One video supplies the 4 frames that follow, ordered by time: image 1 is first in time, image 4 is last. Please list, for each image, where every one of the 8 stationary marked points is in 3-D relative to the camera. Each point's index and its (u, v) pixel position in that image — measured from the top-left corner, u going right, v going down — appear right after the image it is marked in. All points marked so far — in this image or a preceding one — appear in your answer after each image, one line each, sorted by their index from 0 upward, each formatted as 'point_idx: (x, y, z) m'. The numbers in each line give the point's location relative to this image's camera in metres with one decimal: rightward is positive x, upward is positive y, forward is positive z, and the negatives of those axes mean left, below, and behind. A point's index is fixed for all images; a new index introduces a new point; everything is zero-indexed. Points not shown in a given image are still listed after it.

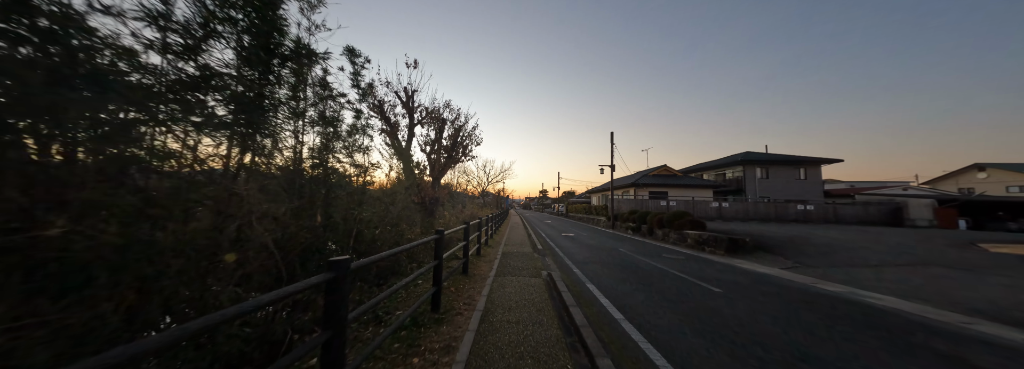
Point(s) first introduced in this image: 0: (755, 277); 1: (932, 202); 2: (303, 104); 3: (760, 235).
0: (+6.2, -2.4, +6.4) m
1: (+29.7, -1.2, +17.6) m
2: (-3.7, +1.4, +4.4) m
3: (+9.9, -2.0, +9.9) m
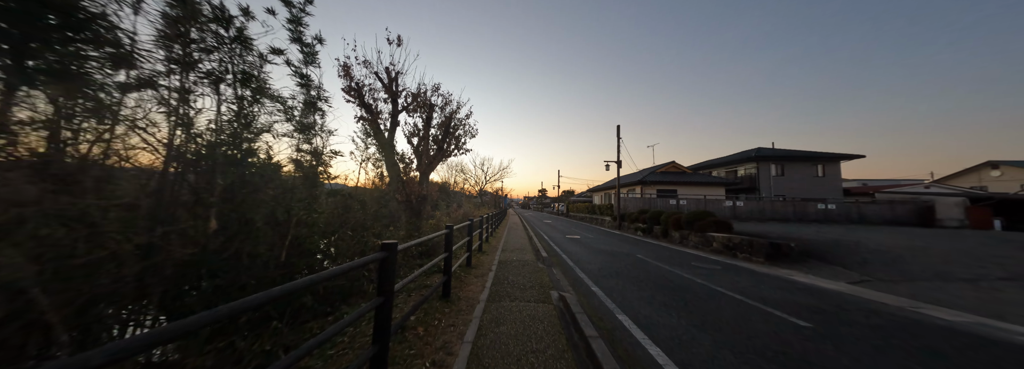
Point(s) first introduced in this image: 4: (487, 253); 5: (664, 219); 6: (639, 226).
0: (+6.2, -2.3, +4.9) m
1: (+29.6, -1.1, +16.3) m
2: (-3.7, +1.6, +2.9) m
3: (+9.8, -1.8, +8.5) m
4: (-1.0, -2.7, +9.8) m
5: (+7.7, -1.8, +12.6) m
6: (+7.6, -2.5, +15.0) m
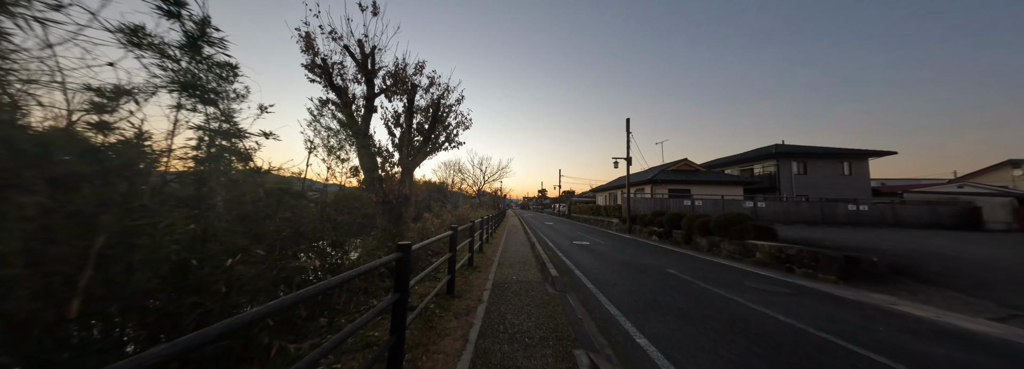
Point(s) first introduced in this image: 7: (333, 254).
0: (+6.2, -2.2, +3.2) m
1: (+29.5, -1.0, +14.7) m
2: (-3.7, +1.7, +1.1) m
3: (+9.8, -1.8, +6.8) m
4: (-1.0, -2.6, +8.1) m
5: (+7.7, -1.7, +10.9) m
6: (+7.6, -2.4, +13.3) m
7: (-4.2, -1.6, +5.9) m
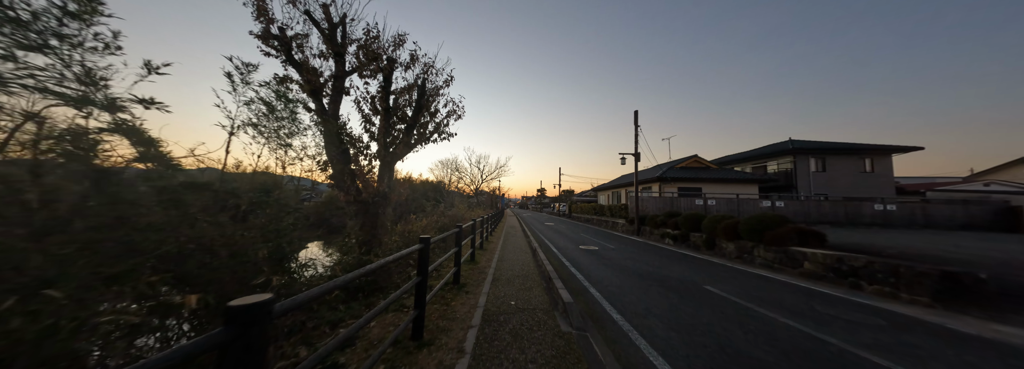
0: (+6.2, -2.1, +1.9) m
1: (+29.4, -0.8, +13.5) m
2: (-3.7, +1.8, -0.3) m
3: (+9.8, -1.6, +5.5) m
4: (-1.0, -2.5, +6.8) m
5: (+7.6, -1.6, +9.6) m
6: (+7.5, -2.3, +12.0) m
7: (-4.2, -1.5, +4.5) m
